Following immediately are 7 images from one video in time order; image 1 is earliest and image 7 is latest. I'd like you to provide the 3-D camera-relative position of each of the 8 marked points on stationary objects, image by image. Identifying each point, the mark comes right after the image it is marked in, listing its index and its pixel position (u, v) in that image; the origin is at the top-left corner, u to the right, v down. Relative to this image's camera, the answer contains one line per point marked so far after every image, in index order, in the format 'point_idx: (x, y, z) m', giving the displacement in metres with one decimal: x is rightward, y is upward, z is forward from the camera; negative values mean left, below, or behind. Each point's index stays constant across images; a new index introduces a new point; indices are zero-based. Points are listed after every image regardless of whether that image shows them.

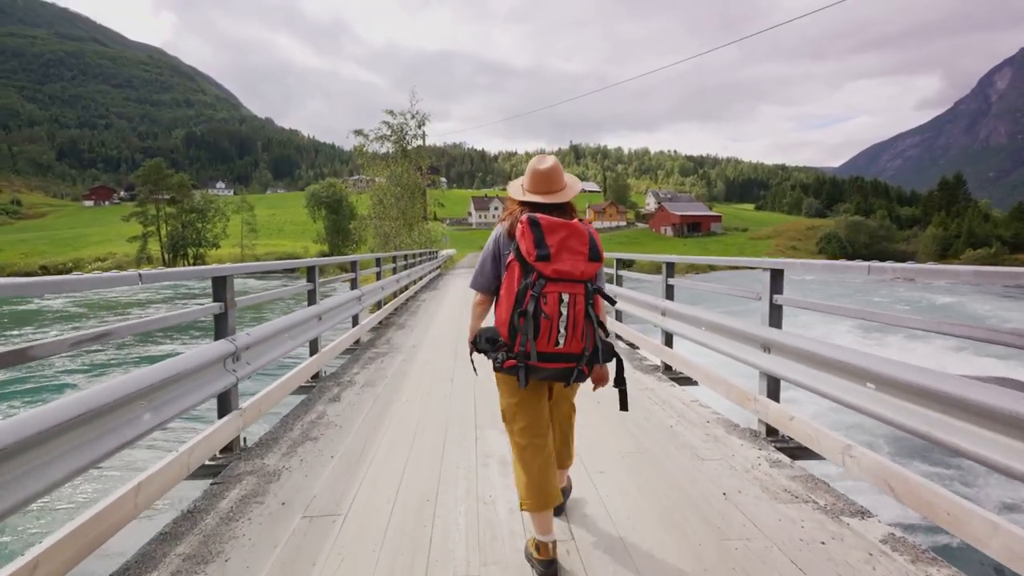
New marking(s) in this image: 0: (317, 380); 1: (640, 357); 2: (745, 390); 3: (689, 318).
0: (-1.9, -0.9, +5.7) m
1: (+1.4, -0.8, +6.7) m
2: (+1.6, -0.7, +4.1) m
3: (+1.5, -0.3, +5.4) m
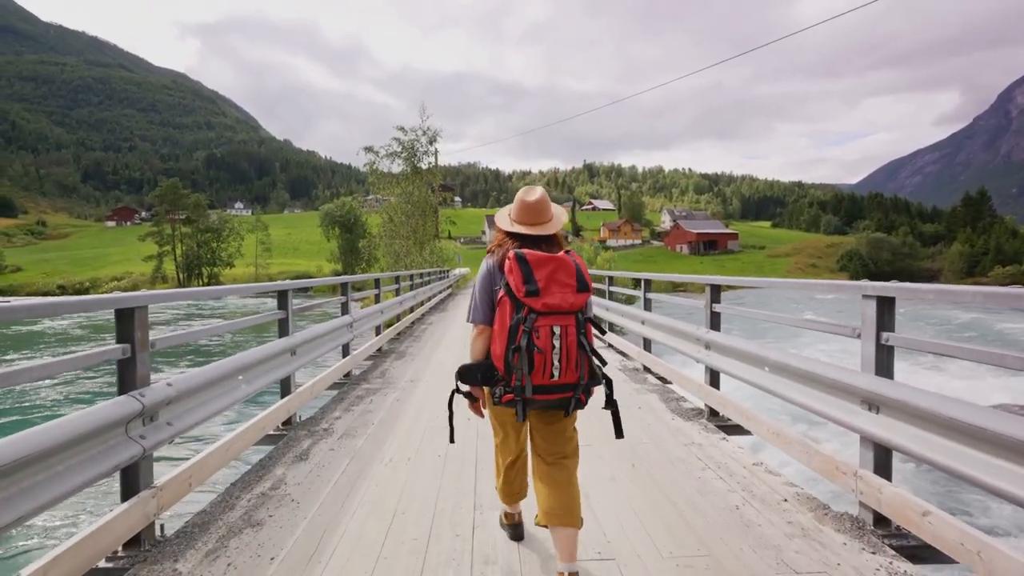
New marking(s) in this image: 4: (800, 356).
0: (-1.8, -1.1, +4.7) m
1: (+1.5, -1.0, +5.7) m
2: (+1.6, -0.9, +3.0) m
3: (+1.6, -0.5, +4.4) m
4: (+1.6, -0.4, +3.4) m
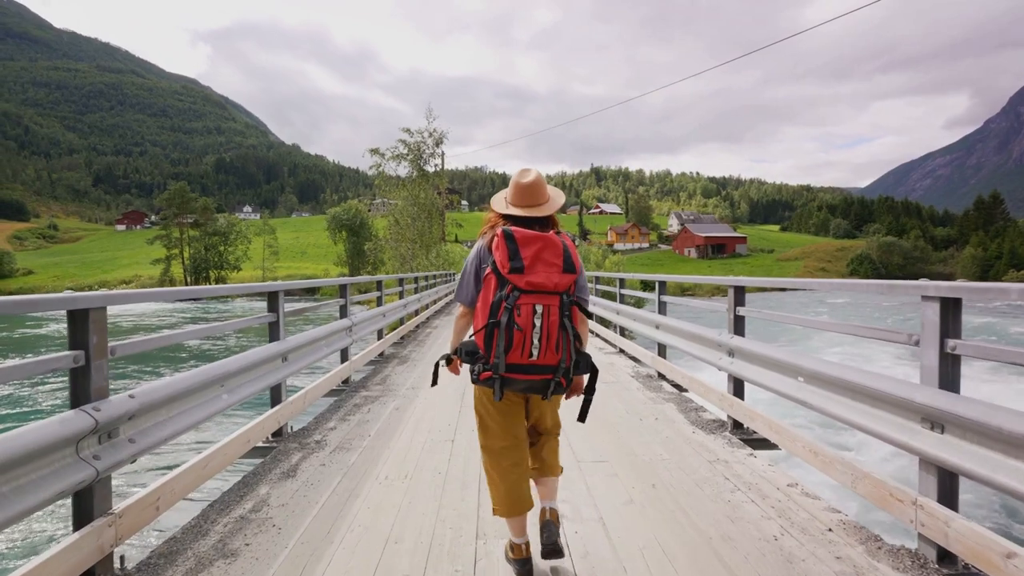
0: (-1.7, -1.1, +4.4) m
1: (+1.6, -1.0, +5.3) m
2: (+1.6, -0.9, +2.7) m
3: (+1.7, -0.5, +4.0) m
4: (+1.7, -0.4, +3.1) m
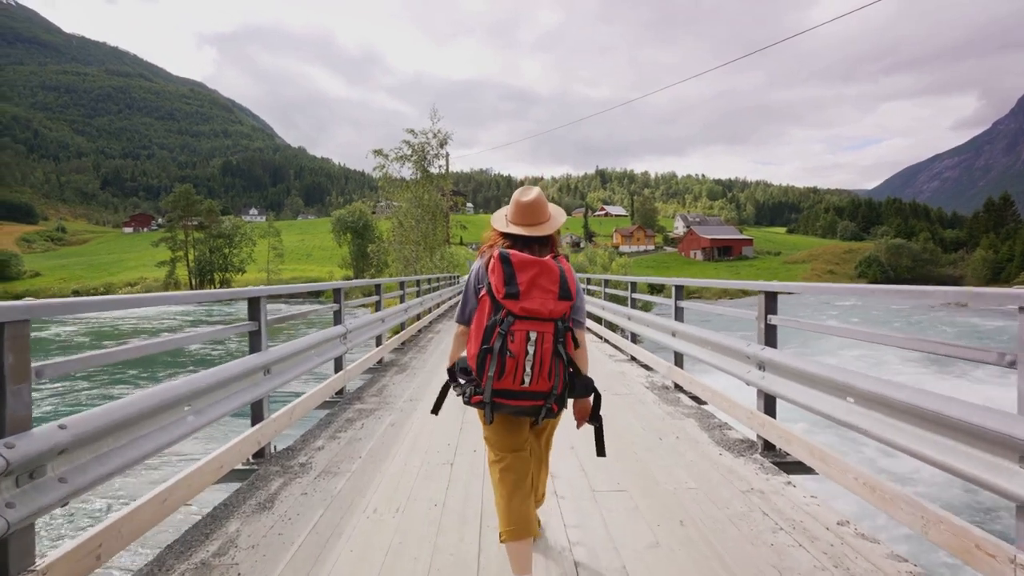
0: (-1.7, -1.1, +4.0) m
1: (+1.7, -1.1, +4.8) m
2: (+1.7, -0.9, +2.2) m
3: (+1.7, -0.5, +3.6) m
4: (+1.7, -0.4, +2.6) m
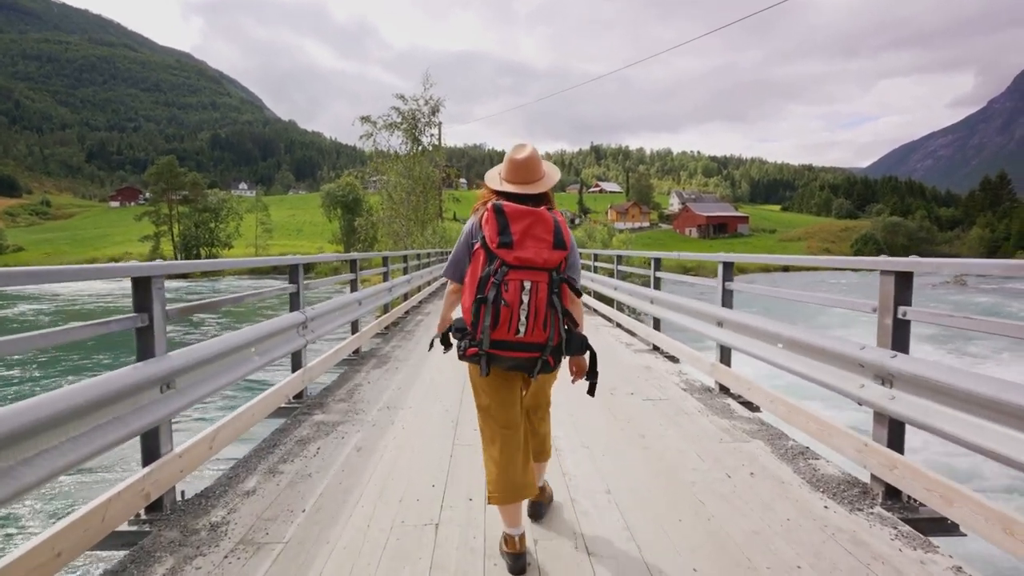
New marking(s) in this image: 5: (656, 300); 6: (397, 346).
0: (-1.6, -1.0, +2.7) m
1: (+1.7, -1.0, +3.6) m
2: (+1.8, -0.9, +1.0) m
3: (+1.8, -0.4, +2.3) m
4: (+1.8, -0.4, +1.4) m
5: (+1.6, -0.2, +6.9) m
6: (-1.5, -0.7, +8.0) m
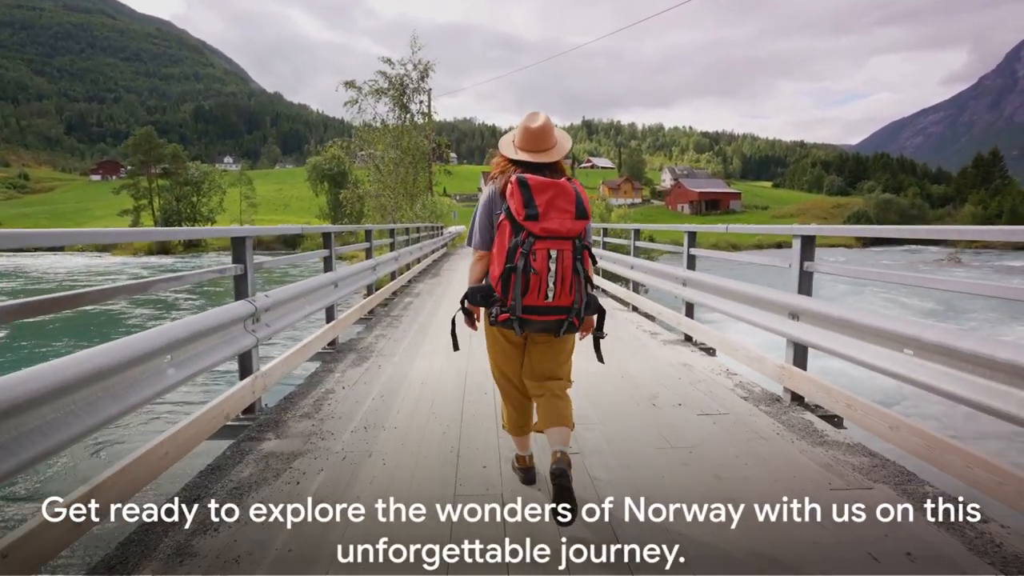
0: (-1.5, -1.0, +1.6) m
1: (+1.8, -0.9, +2.5) m
2: (+1.9, -0.9, -0.1) m
3: (+1.9, -0.4, +1.2) m
4: (+1.9, -0.4, +0.3) m
5: (+1.7, 0.0, +5.8) m
6: (-1.4, -0.5, +6.8) m
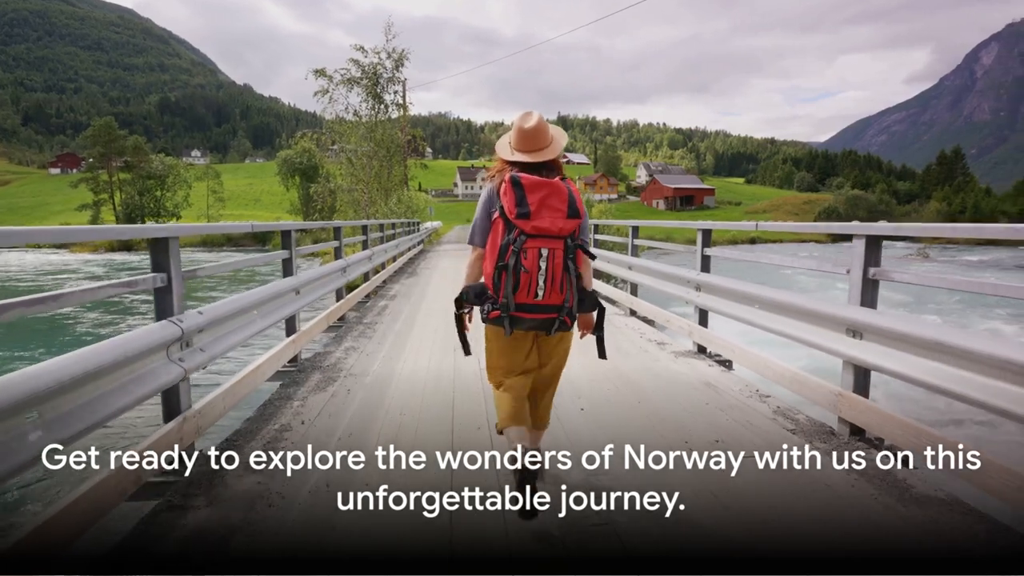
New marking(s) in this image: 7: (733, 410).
0: (-1.4, -1.1, +0.8) m
1: (+1.9, -1.0, +1.9) m
2: (+2.1, -1.0, -0.7) m
3: (+2.0, -0.5, +0.6) m
4: (+2.1, -0.5, -0.4) m
5: (+1.6, 0.0, +5.1) m
6: (-1.5, -0.5, +6.0) m
7: (+1.4, -0.7, +3.8) m
